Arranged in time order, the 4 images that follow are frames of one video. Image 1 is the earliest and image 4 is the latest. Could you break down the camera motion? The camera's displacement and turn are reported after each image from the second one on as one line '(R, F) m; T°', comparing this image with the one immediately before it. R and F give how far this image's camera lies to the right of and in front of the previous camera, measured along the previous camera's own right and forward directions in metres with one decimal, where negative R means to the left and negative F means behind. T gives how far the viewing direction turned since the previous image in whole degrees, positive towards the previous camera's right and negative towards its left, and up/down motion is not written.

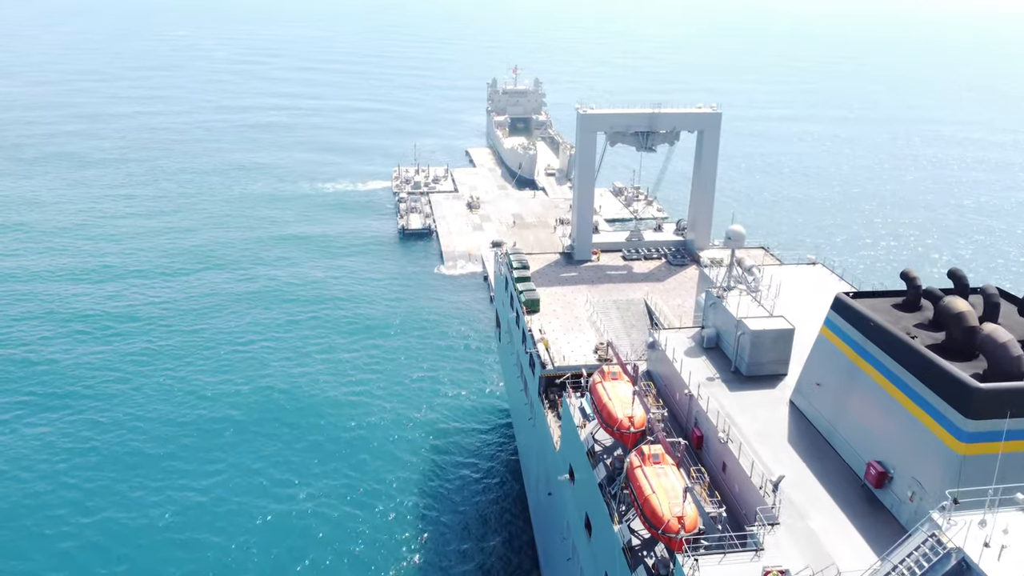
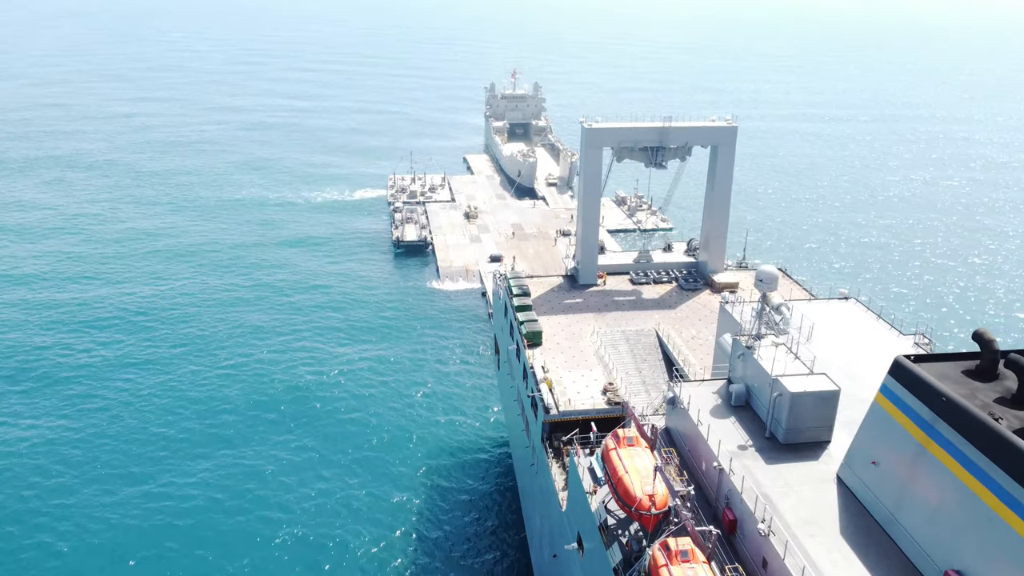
(0.0, +3.5) m; 0°
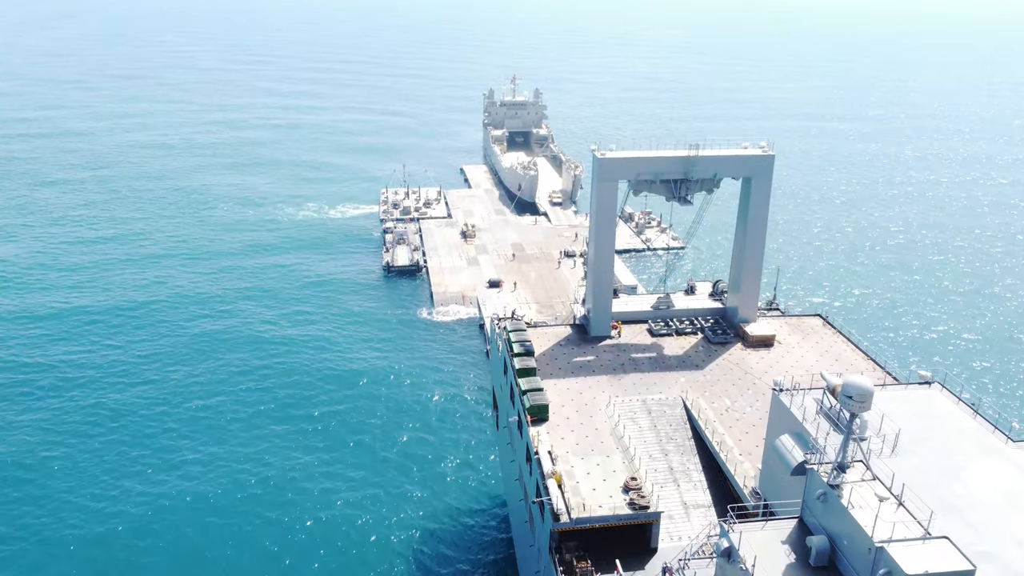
(0.0, +6.3) m; 0°
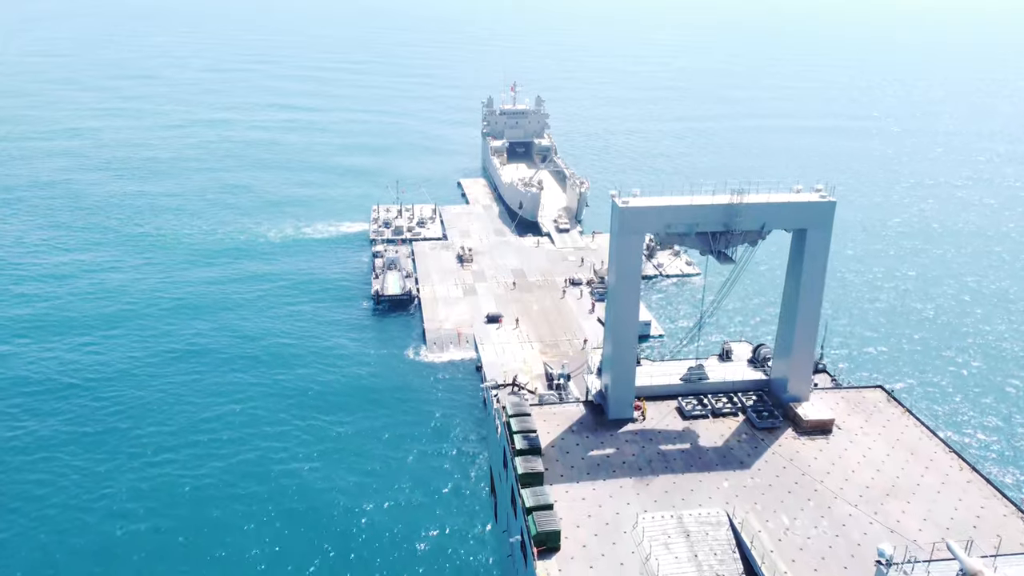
(0.0, +7.1) m; 0°
